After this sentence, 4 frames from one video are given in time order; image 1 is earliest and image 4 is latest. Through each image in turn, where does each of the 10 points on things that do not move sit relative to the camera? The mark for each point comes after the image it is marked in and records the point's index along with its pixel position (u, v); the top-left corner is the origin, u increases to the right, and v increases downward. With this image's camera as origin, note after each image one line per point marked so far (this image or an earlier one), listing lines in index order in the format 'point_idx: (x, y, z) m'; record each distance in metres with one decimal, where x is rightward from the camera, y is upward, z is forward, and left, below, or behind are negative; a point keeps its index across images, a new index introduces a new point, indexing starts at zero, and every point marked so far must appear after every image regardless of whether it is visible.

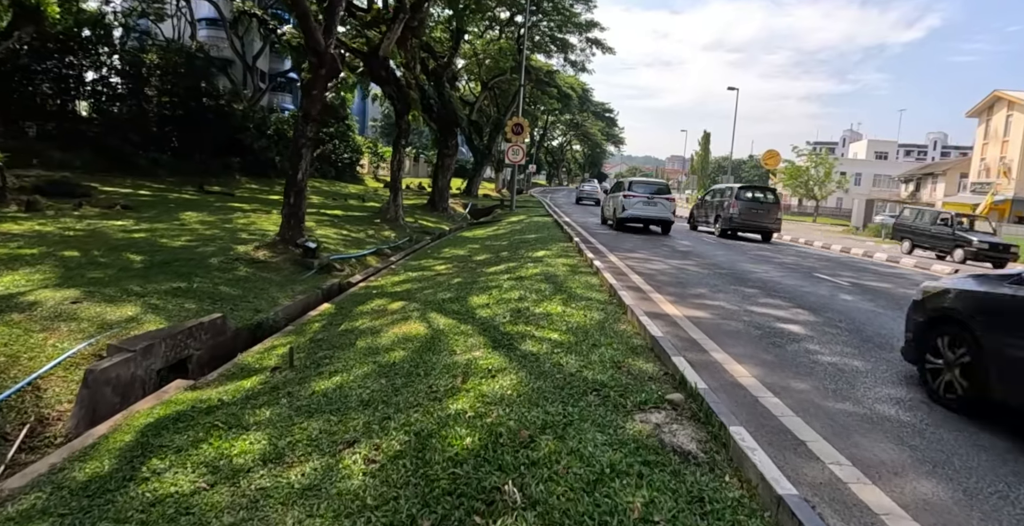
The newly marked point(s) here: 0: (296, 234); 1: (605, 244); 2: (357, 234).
0: (-3.8, +0.5, +11.0) m
1: (+1.9, +0.4, +12.3) m
2: (-3.8, +0.7, +15.2) m
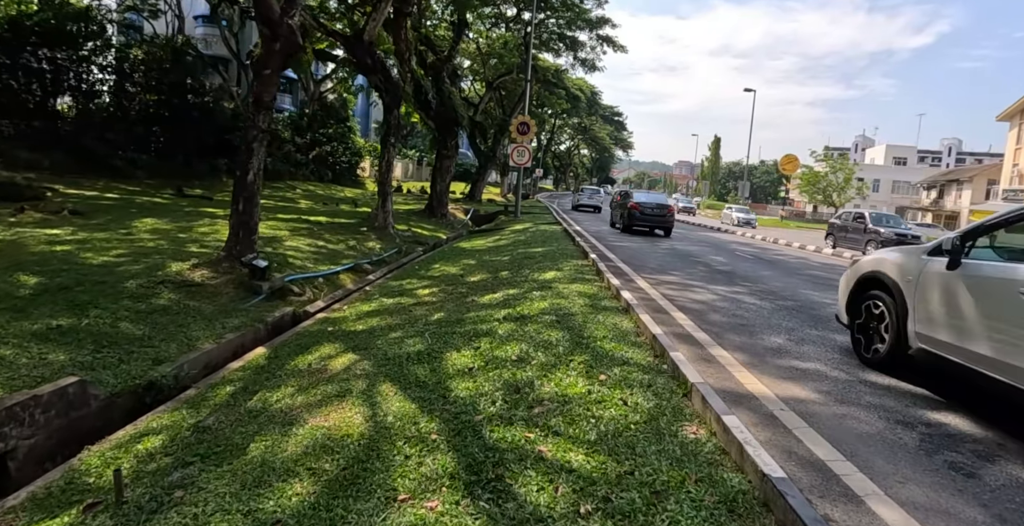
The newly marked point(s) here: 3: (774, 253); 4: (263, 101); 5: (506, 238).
0: (-3.8, +0.2, +8.9) m
1: (+1.9, 0.0, +10.1) m
2: (-3.7, +0.4, +13.0) m
3: (+6.3, +0.3, +15.0) m
4: (-3.5, +2.3, +8.7) m
5: (-0.2, +0.7, +16.2) m
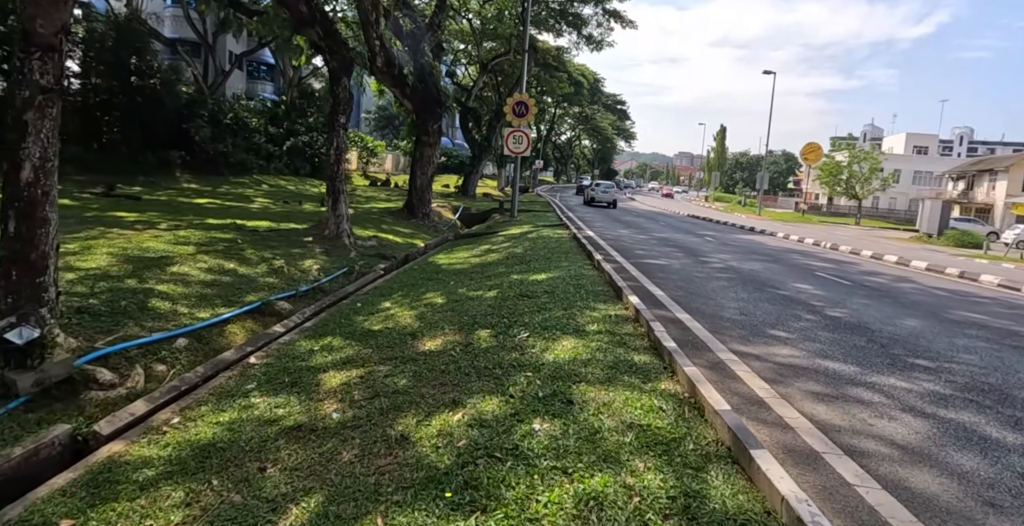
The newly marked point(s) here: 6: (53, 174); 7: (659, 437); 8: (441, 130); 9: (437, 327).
0: (-3.9, -0.3, +5.0) m
1: (+1.8, -0.4, +6.2) m
2: (-3.8, -0.1, +9.2) m
3: (+6.2, -0.1, +11.1) m
4: (-3.7, +1.8, +4.8) m
5: (-0.3, +0.3, +12.3) m
6: (-3.8, +0.7, +5.1) m
7: (+0.7, -0.8, +3.0) m
8: (-2.1, +4.0, +18.5) m
9: (-0.7, -0.6, +5.9) m
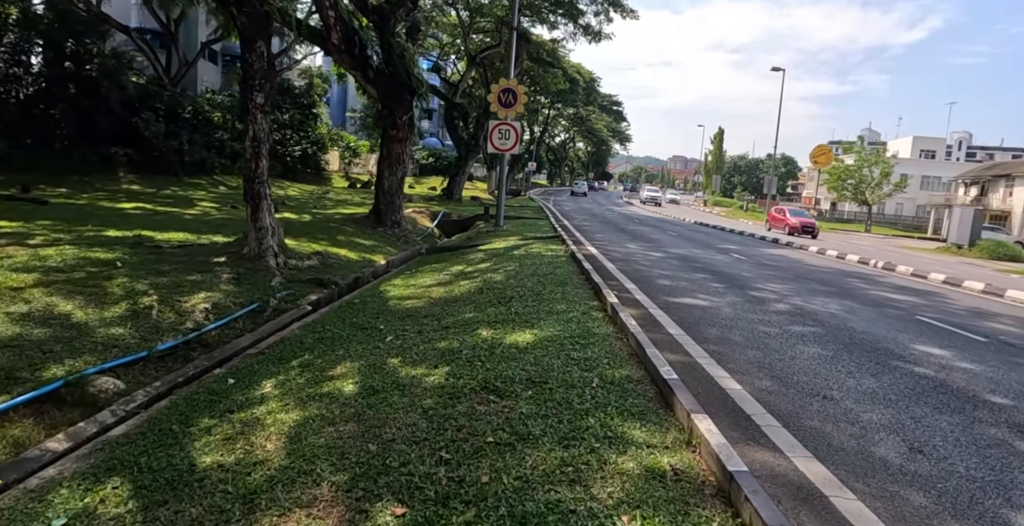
0: (-4.2, -0.7, +2.0) m
1: (+1.5, -0.8, +3.3) m
2: (-4.1, -0.5, +6.2) m
3: (+5.9, -0.6, +8.3) m
4: (-3.9, +1.4, +1.8) m
5: (-0.6, -0.2, +9.4) m
6: (-4.0, +0.3, +2.2) m
7: (+0.5, -1.2, +0.1) m
8: (-2.5, +3.5, +15.6) m
9: (-1.0, -1.0, +3.0) m
